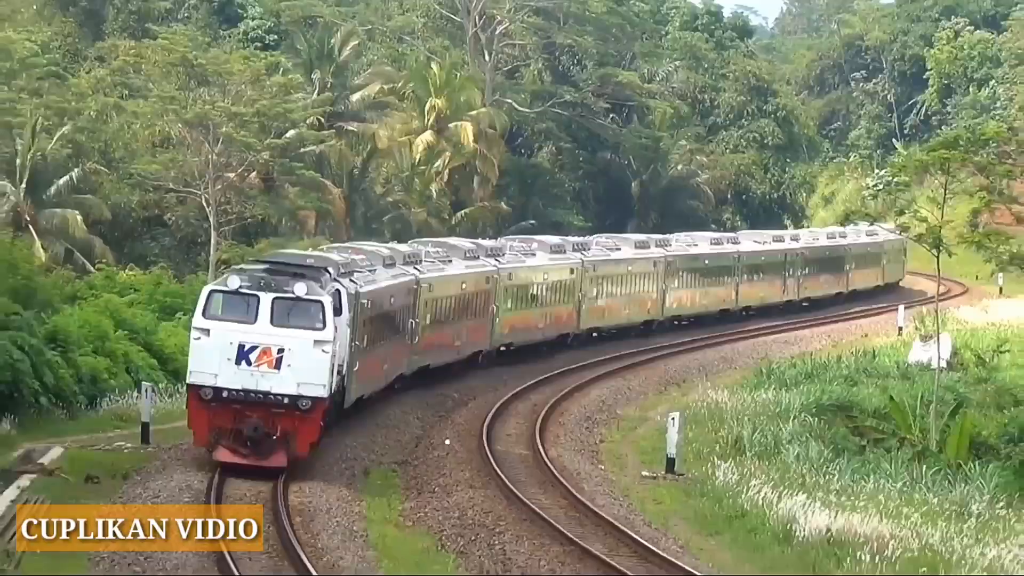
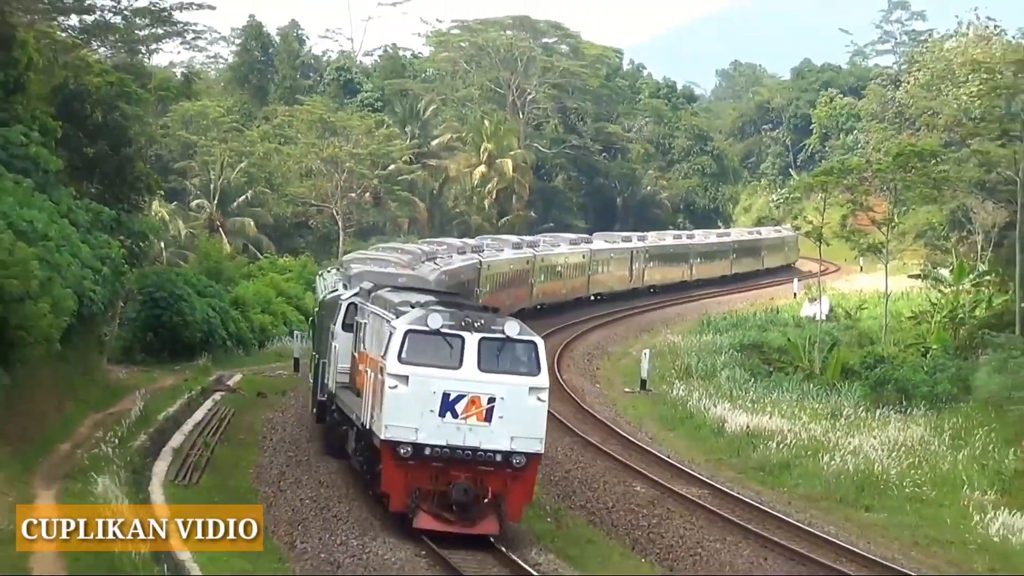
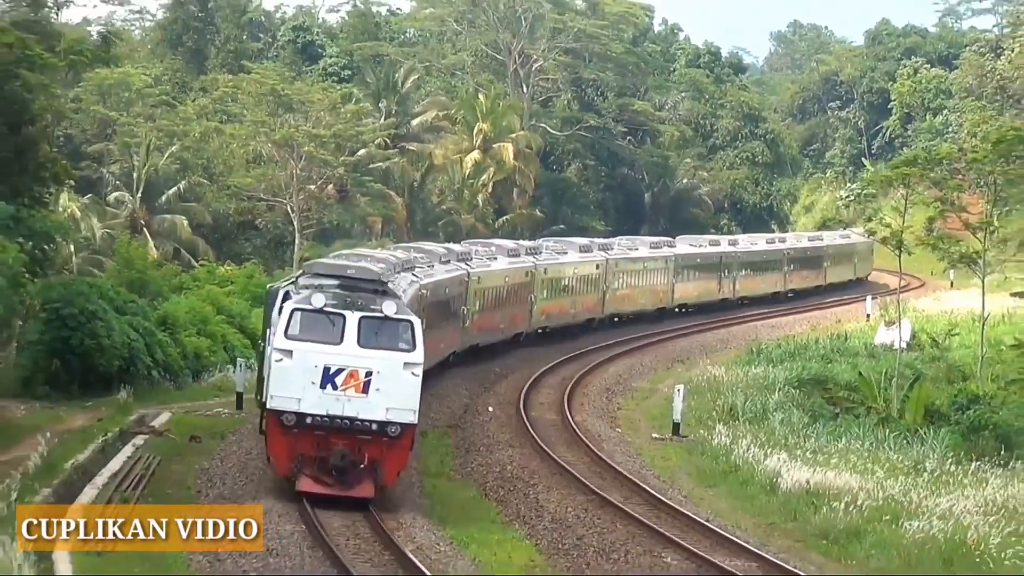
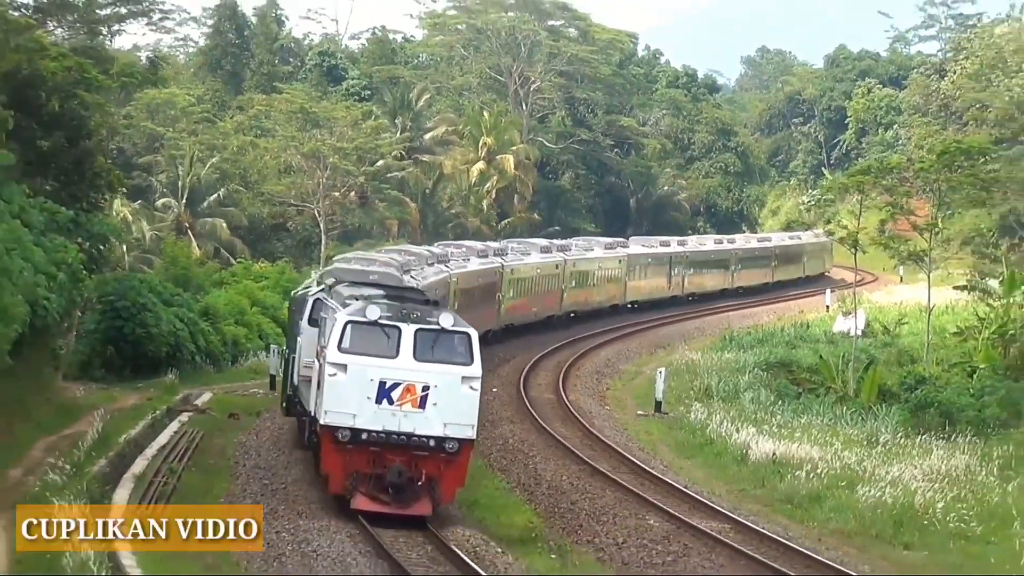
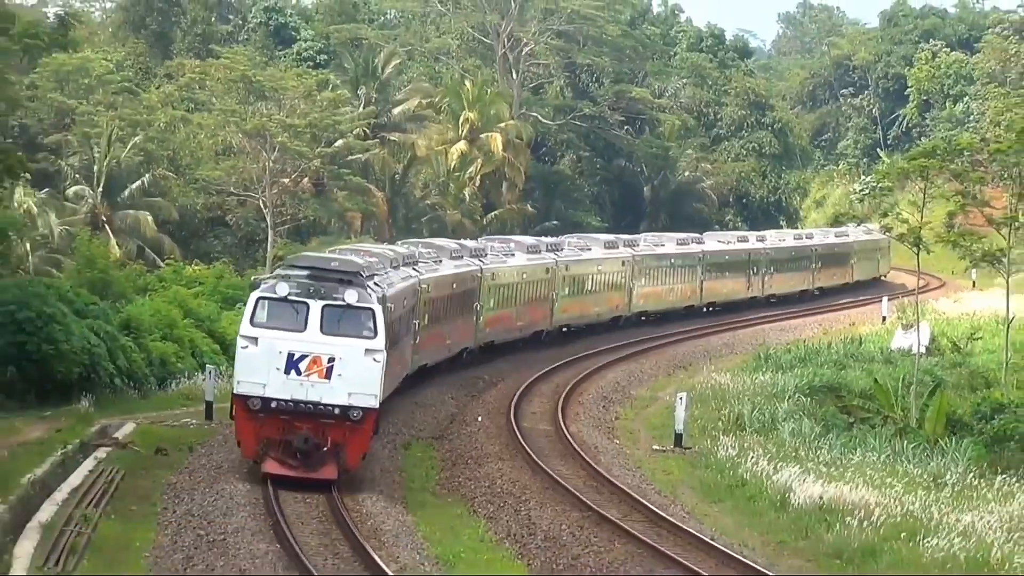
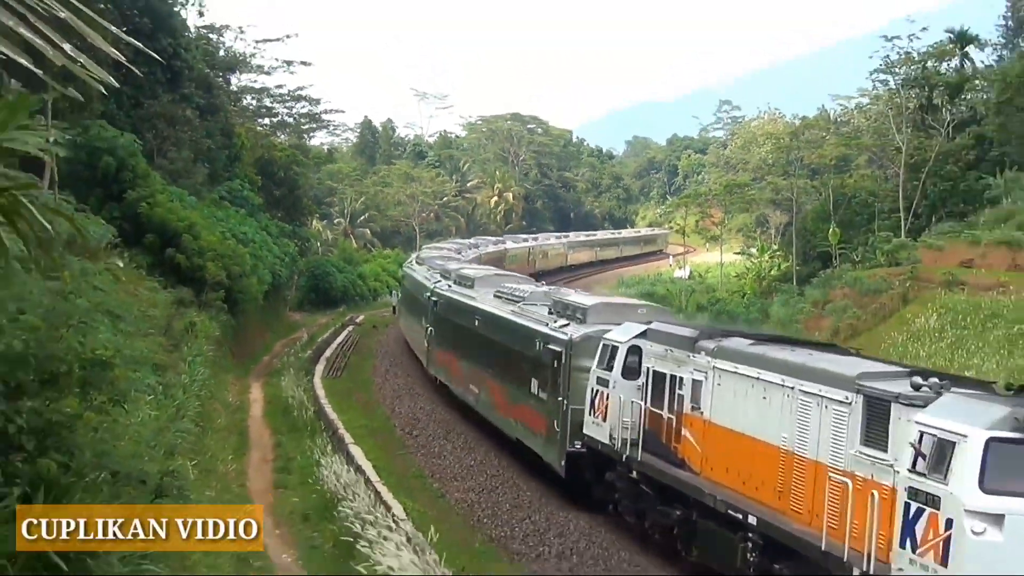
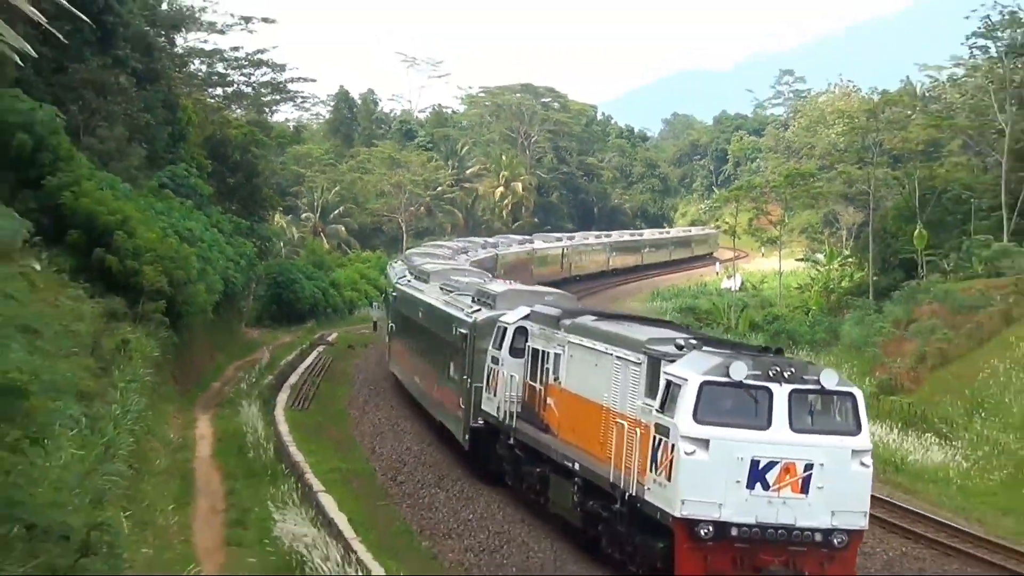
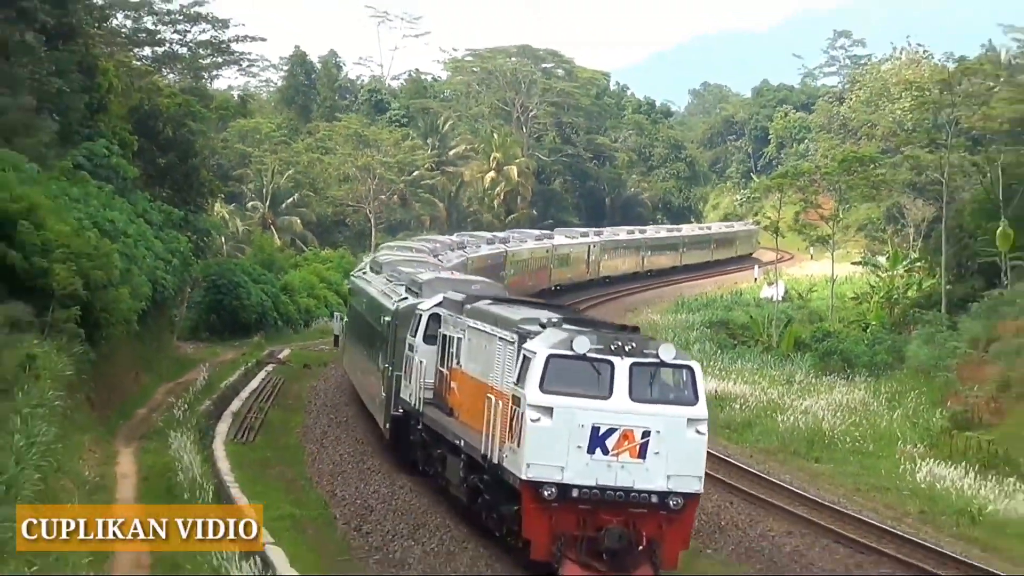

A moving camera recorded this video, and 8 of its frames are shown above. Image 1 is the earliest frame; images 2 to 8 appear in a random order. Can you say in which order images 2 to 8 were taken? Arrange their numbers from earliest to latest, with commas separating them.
5, 3, 4, 2, 8, 7, 6
